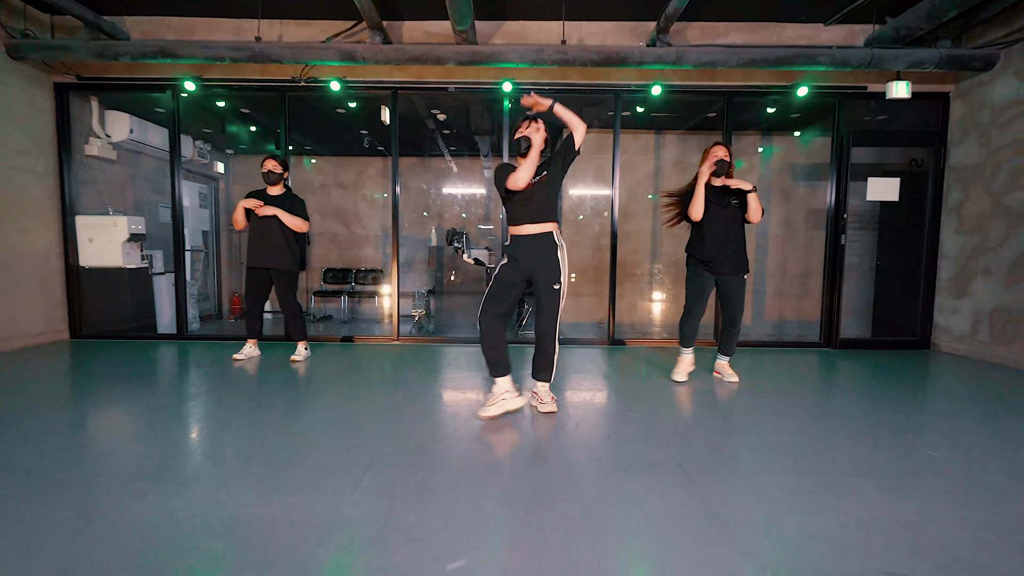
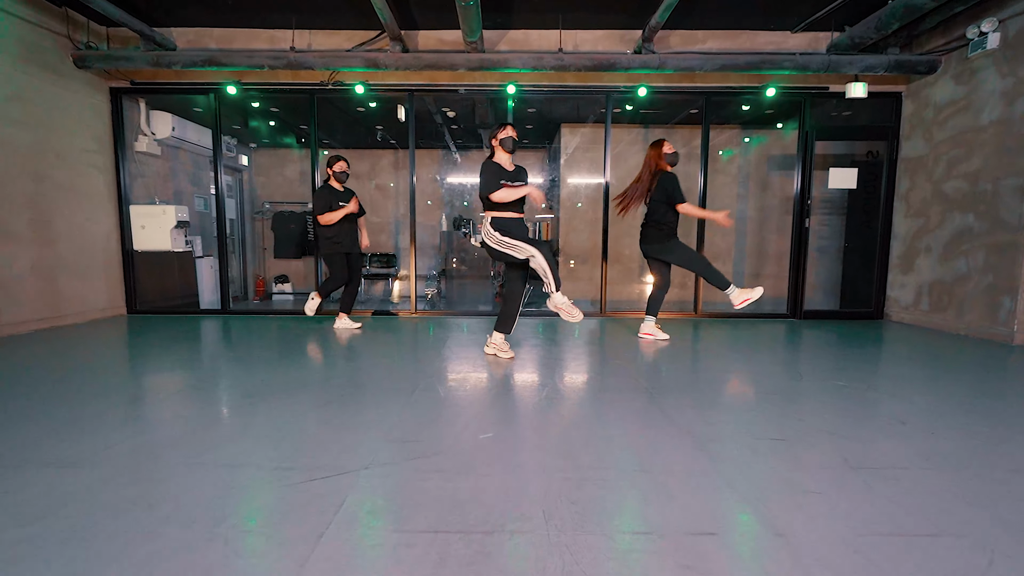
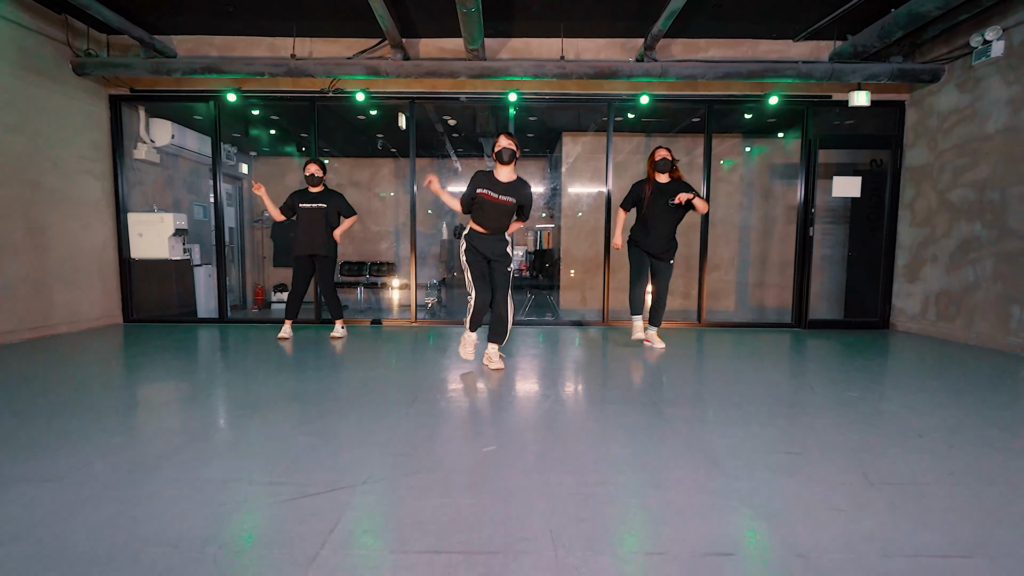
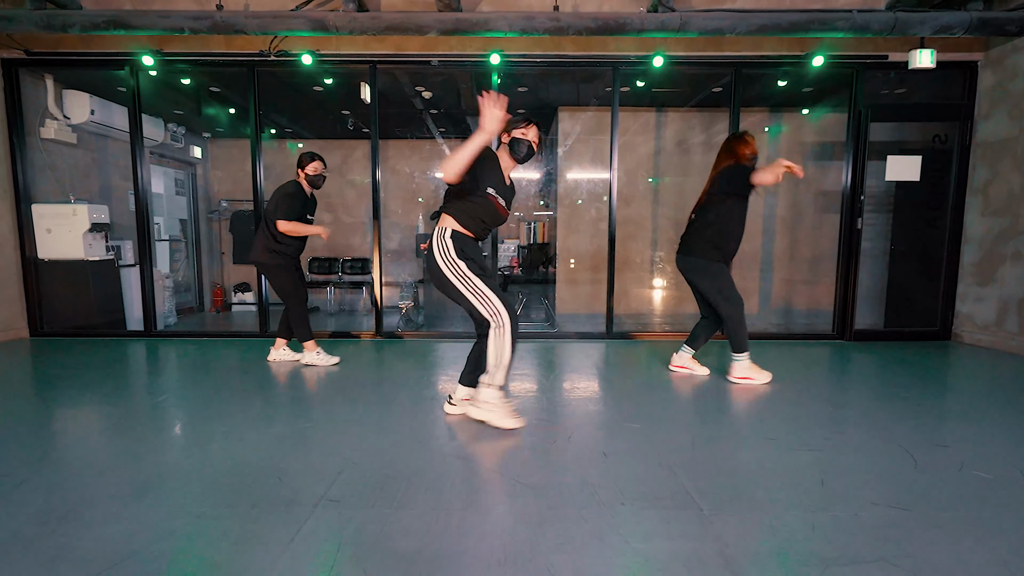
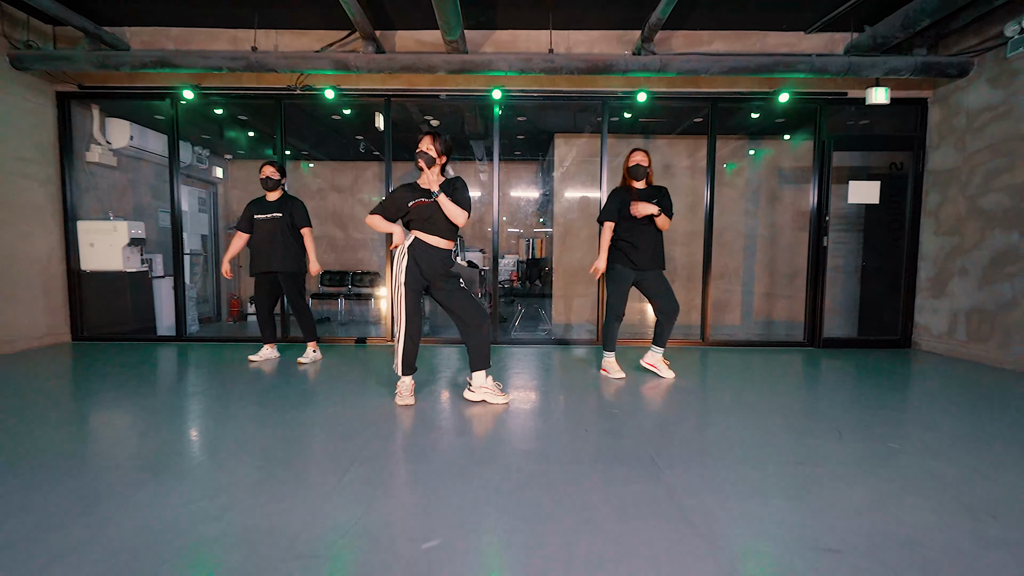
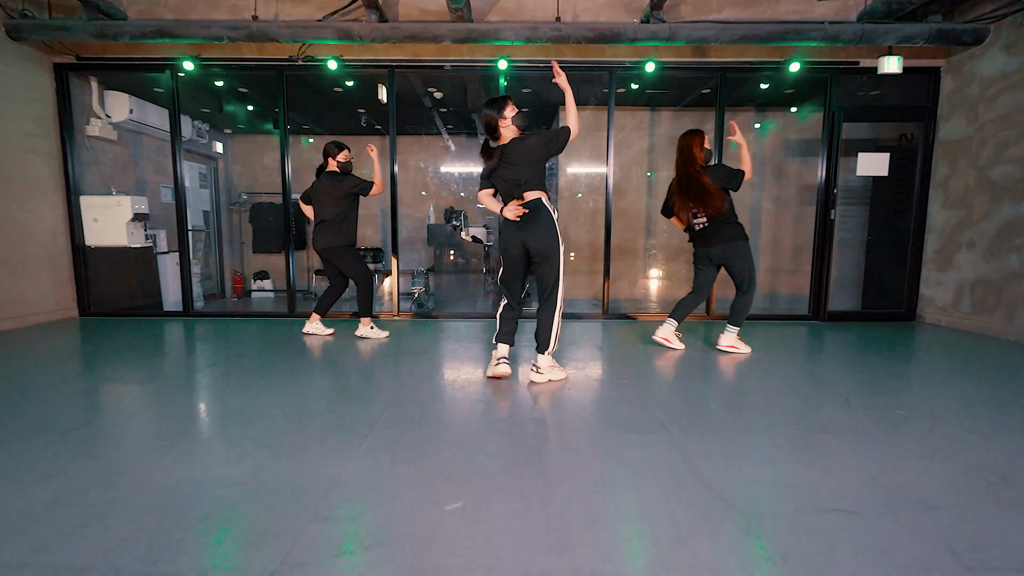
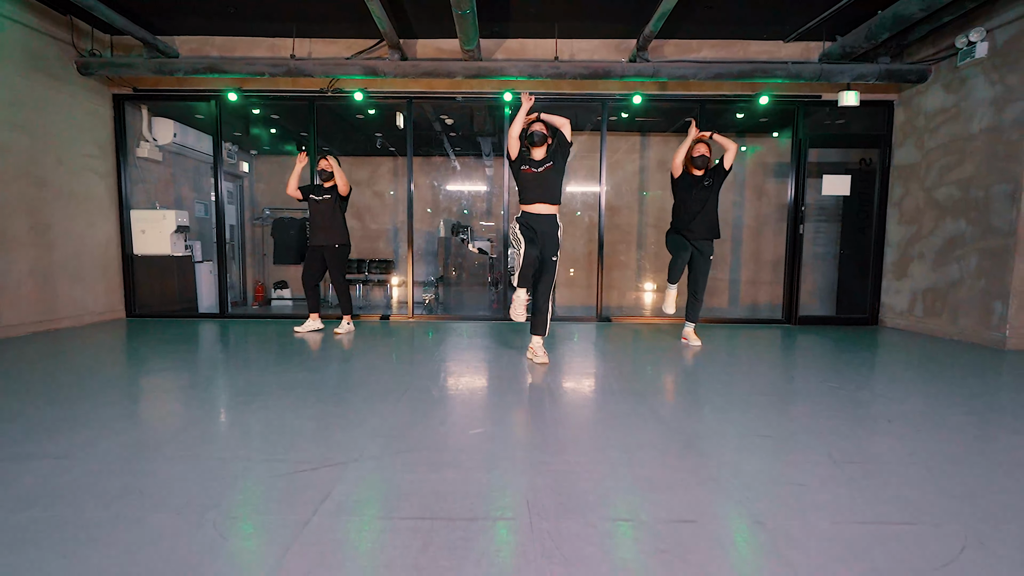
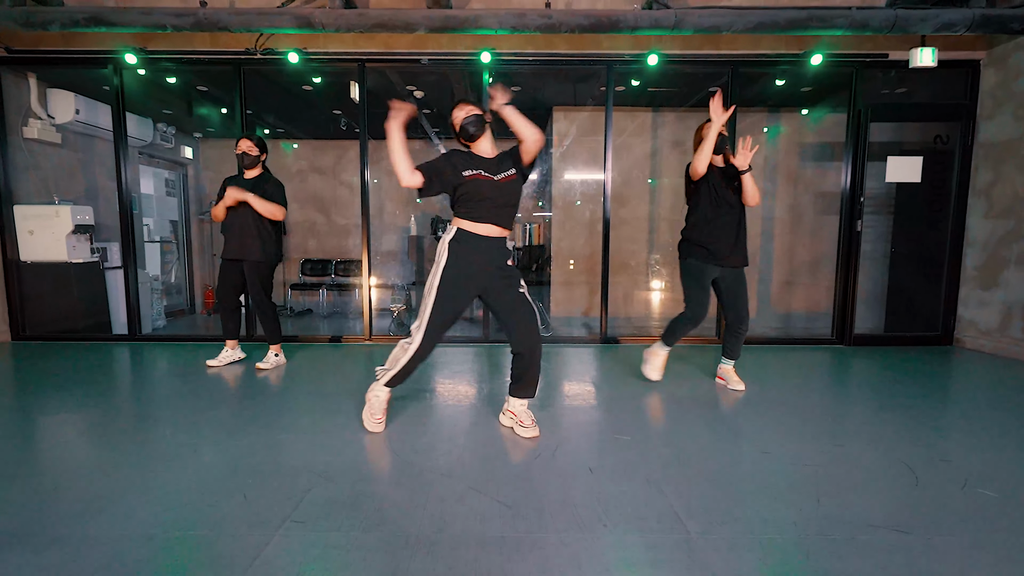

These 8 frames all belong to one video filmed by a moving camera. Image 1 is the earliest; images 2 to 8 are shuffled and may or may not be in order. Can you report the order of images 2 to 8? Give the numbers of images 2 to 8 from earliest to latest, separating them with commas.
7, 8, 5, 2, 6, 4, 3
